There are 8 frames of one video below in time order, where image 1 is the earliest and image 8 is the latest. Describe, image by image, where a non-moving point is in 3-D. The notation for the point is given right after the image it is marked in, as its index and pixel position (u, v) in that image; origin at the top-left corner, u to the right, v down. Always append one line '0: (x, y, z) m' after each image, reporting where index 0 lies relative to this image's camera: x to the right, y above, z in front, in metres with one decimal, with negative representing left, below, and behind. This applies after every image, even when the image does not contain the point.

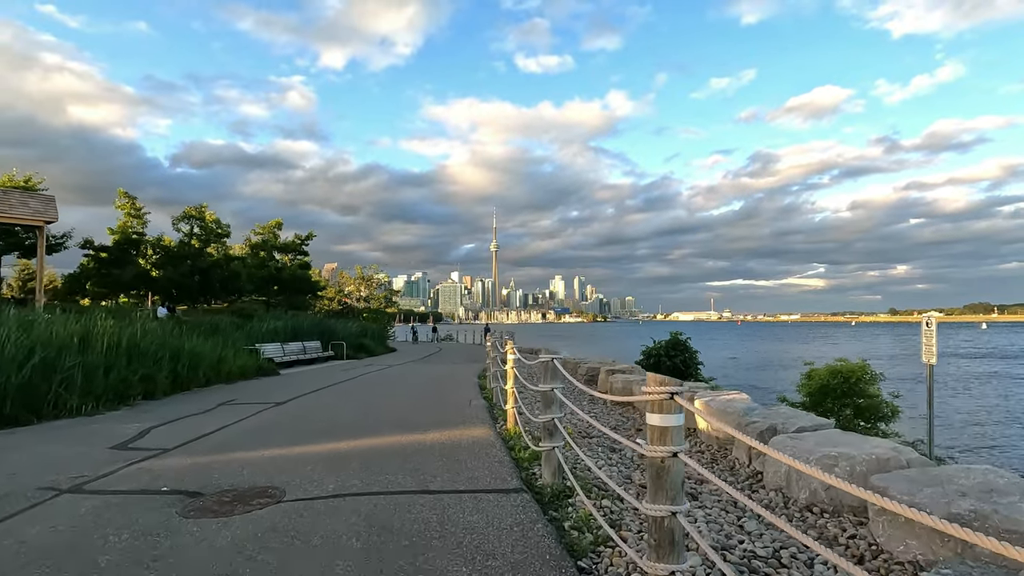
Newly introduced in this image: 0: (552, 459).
0: (+0.4, -1.6, +6.0) m
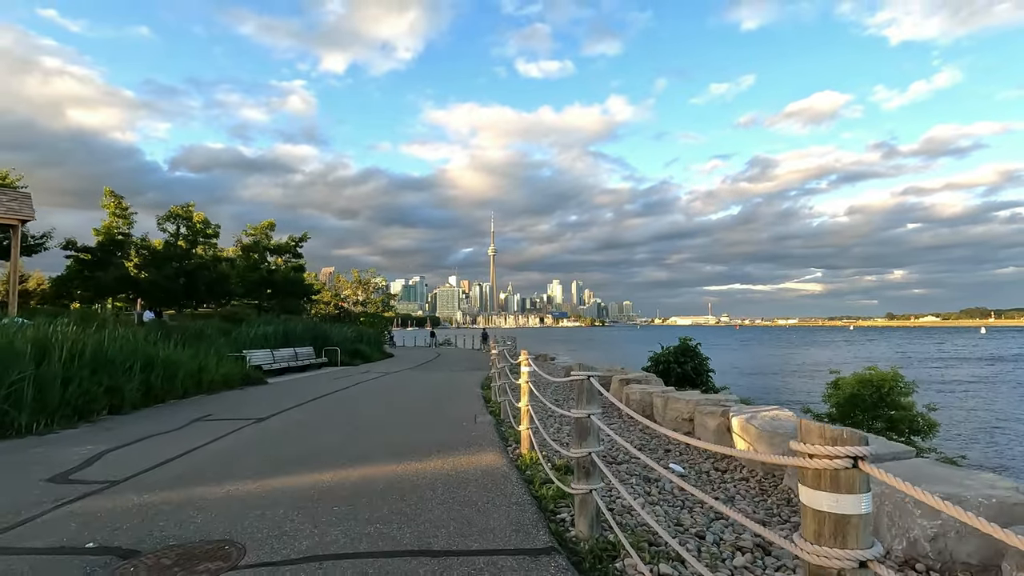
0: (+0.6, -1.6, +4.7) m
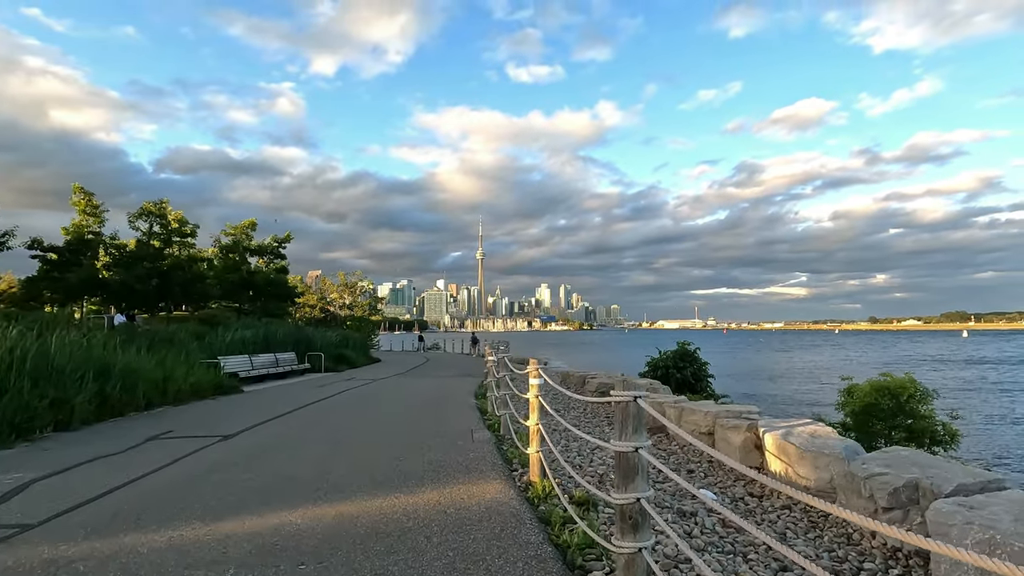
0: (+0.7, -1.6, +3.5) m
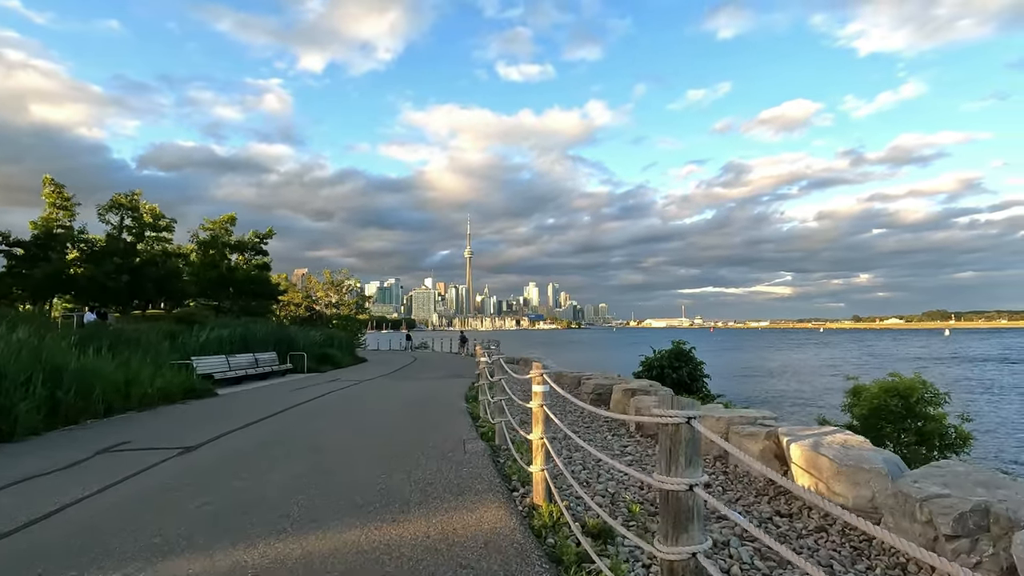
0: (+0.8, -1.5, +2.7) m
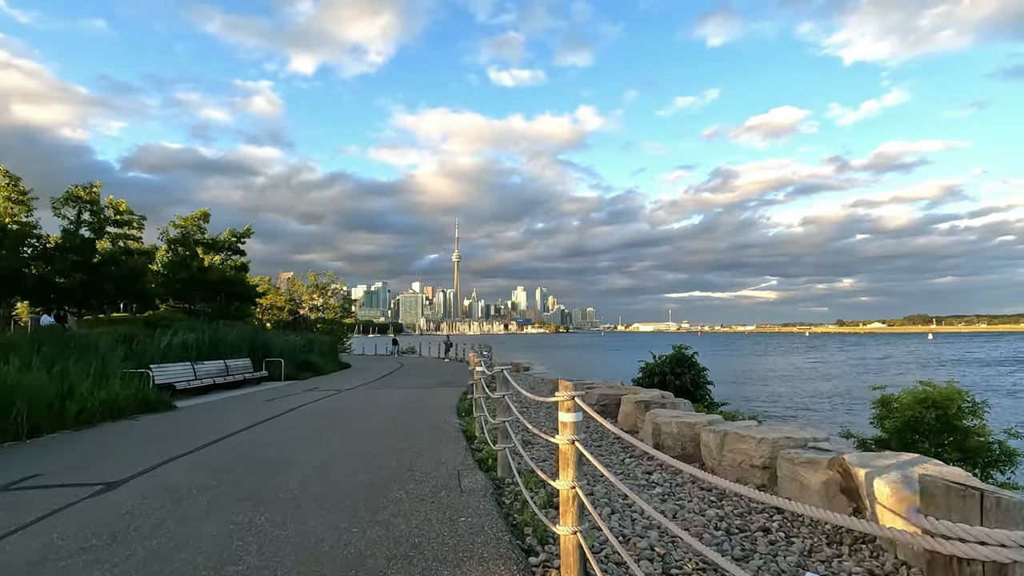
0: (+0.9, -1.4, +1.1) m
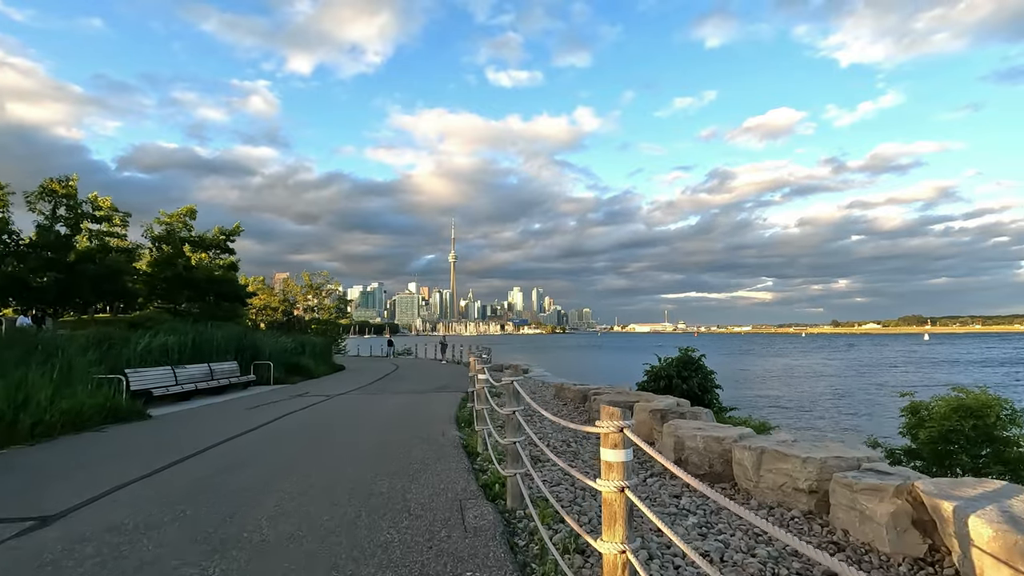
0: (+1.1, -1.4, 0.0) m
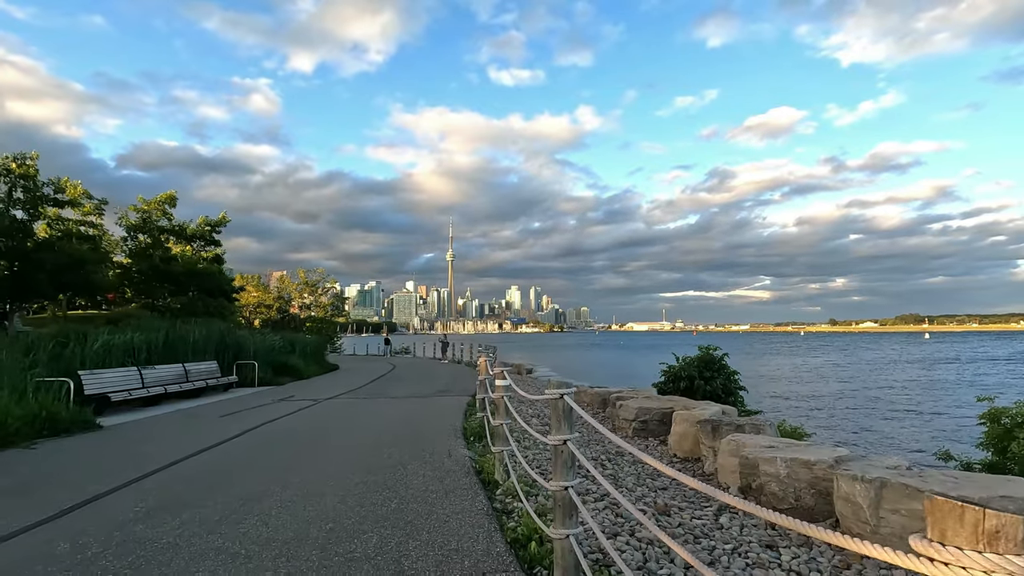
0: (+1.4, -1.2, -2.0) m
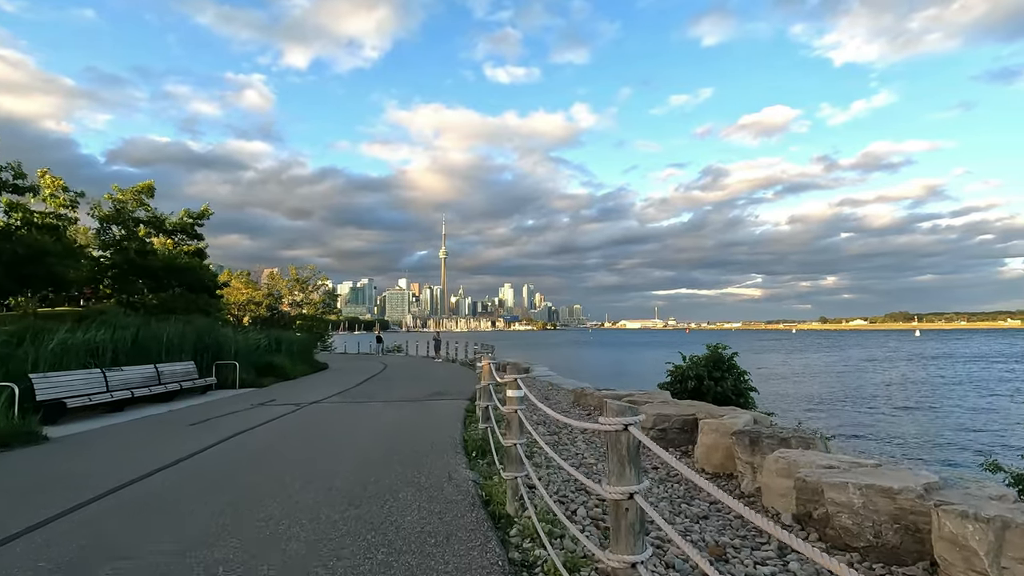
0: (+1.6, -1.1, -3.3) m
